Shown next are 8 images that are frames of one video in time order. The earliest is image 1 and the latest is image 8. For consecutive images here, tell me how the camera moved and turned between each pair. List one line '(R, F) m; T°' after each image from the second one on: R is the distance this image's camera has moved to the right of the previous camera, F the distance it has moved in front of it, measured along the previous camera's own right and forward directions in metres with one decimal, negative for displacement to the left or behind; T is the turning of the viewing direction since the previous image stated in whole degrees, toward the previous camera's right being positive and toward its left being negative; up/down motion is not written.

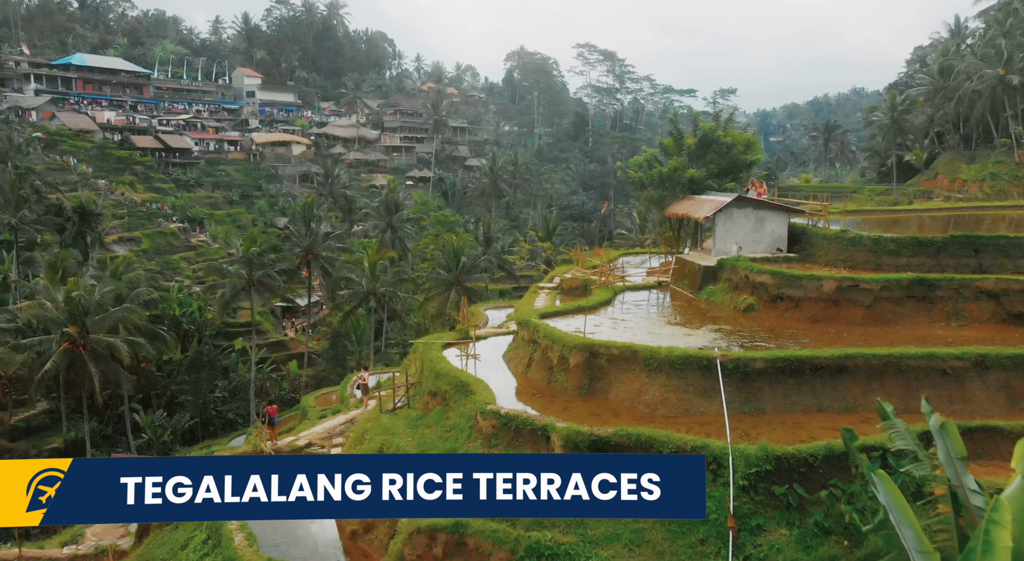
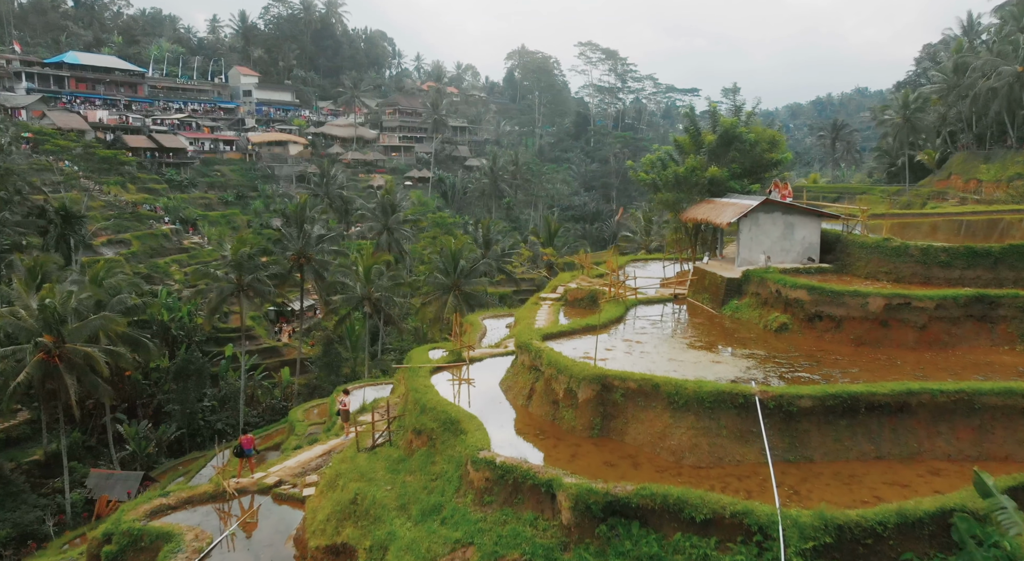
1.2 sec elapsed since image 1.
(0.0, +1.3) m; 0°
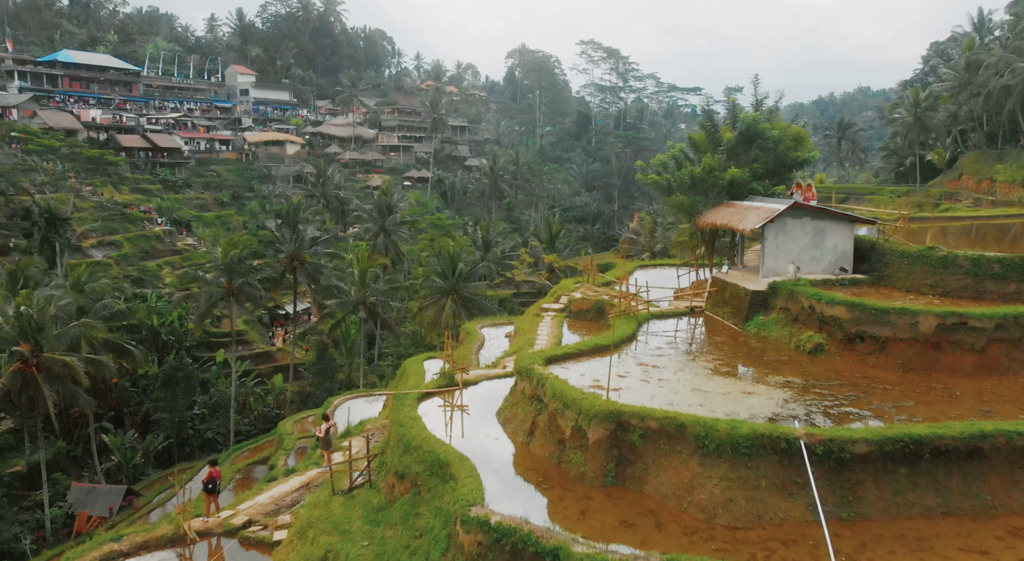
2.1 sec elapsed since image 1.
(0.0, +1.1) m; 0°
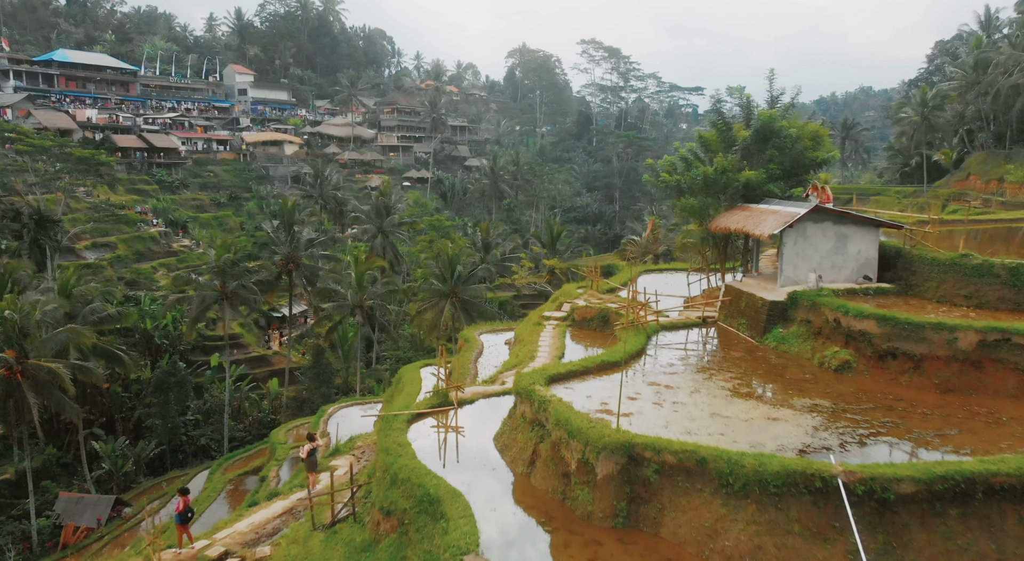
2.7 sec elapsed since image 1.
(0.0, +0.7) m; 0°
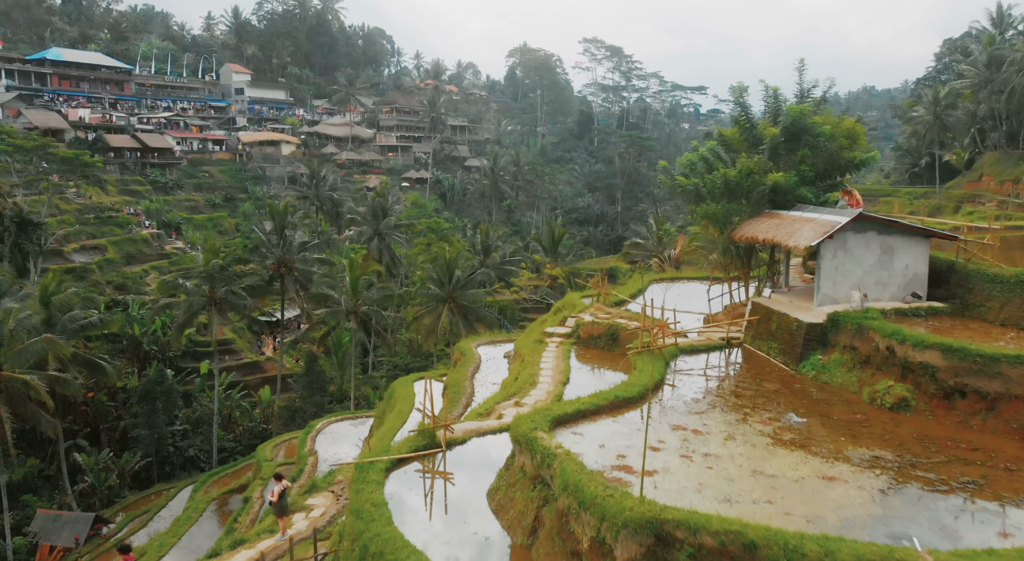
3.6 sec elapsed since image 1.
(0.0, +1.2) m; 0°
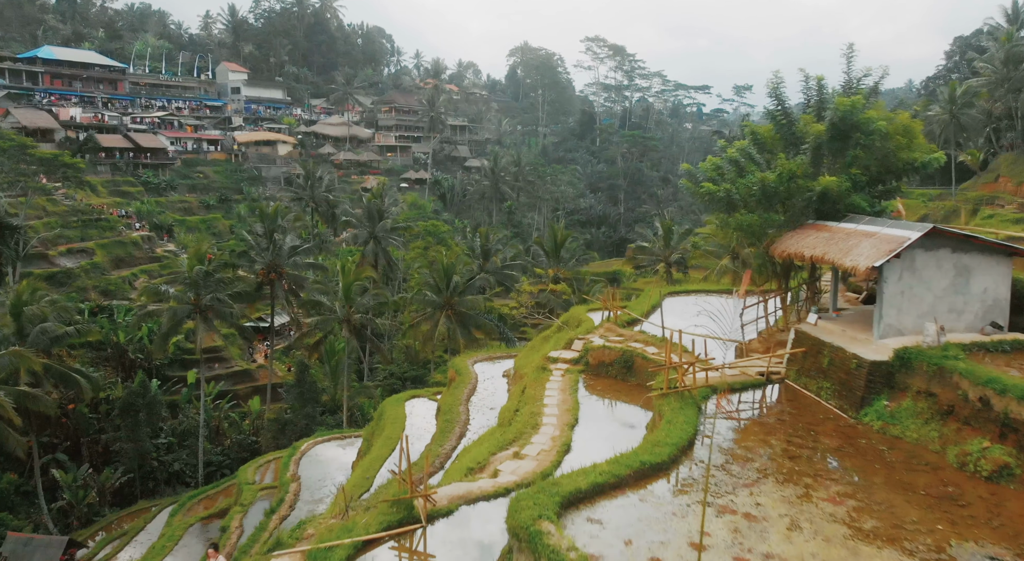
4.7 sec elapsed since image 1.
(0.0, +1.4) m; 0°
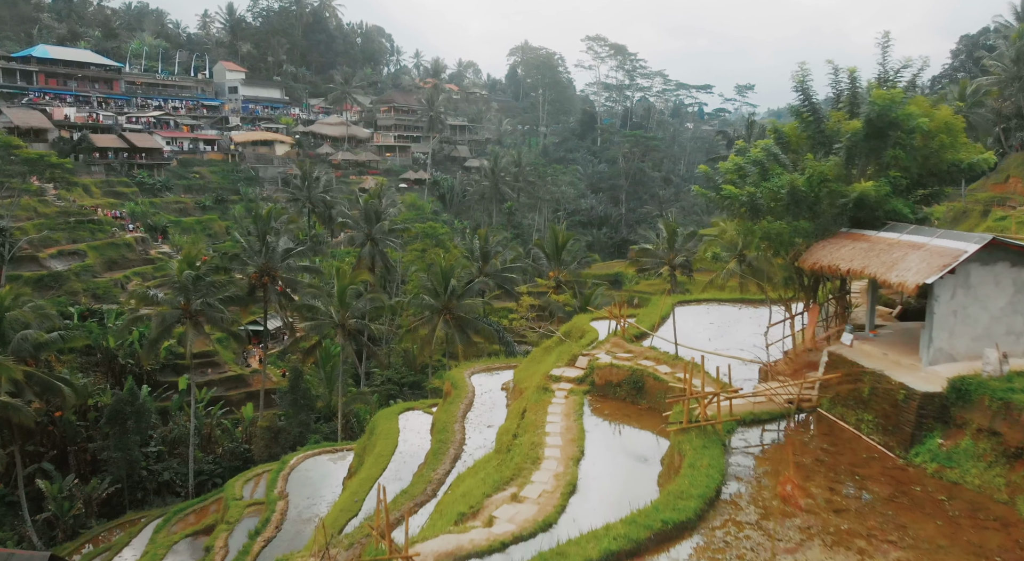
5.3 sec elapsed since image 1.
(0.0, +0.8) m; 0°
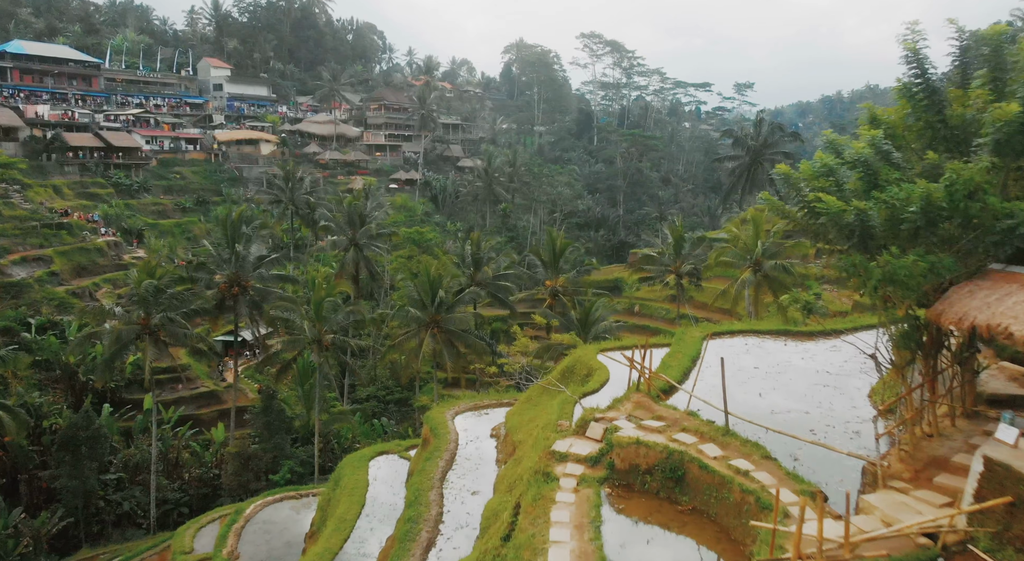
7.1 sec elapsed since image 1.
(+0.1, +2.4) m; 0°
